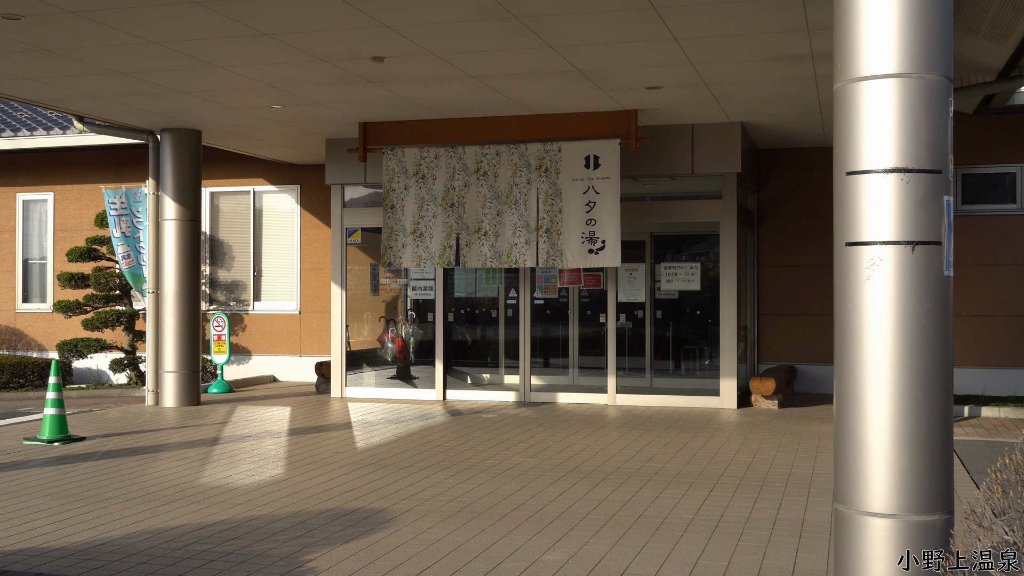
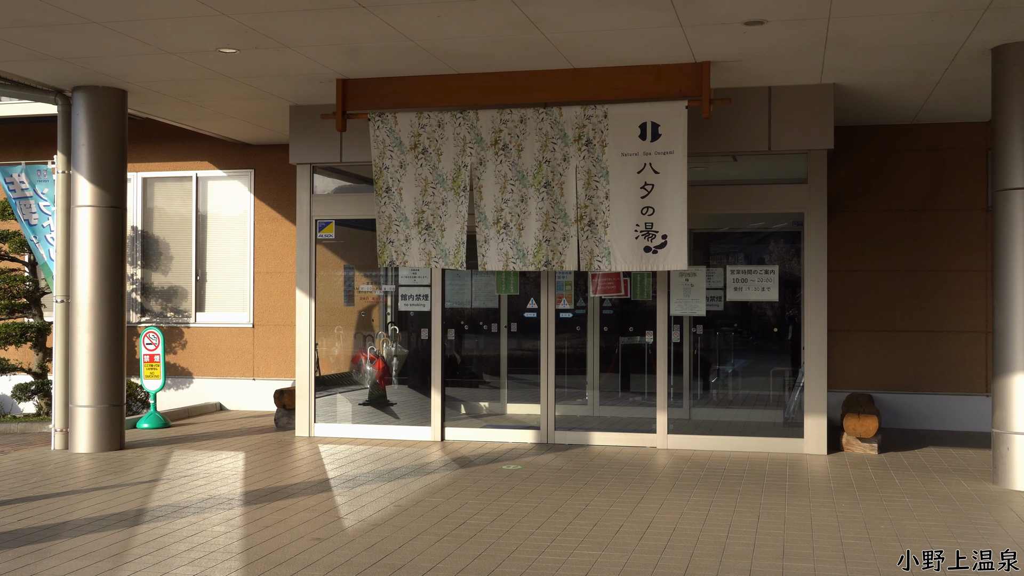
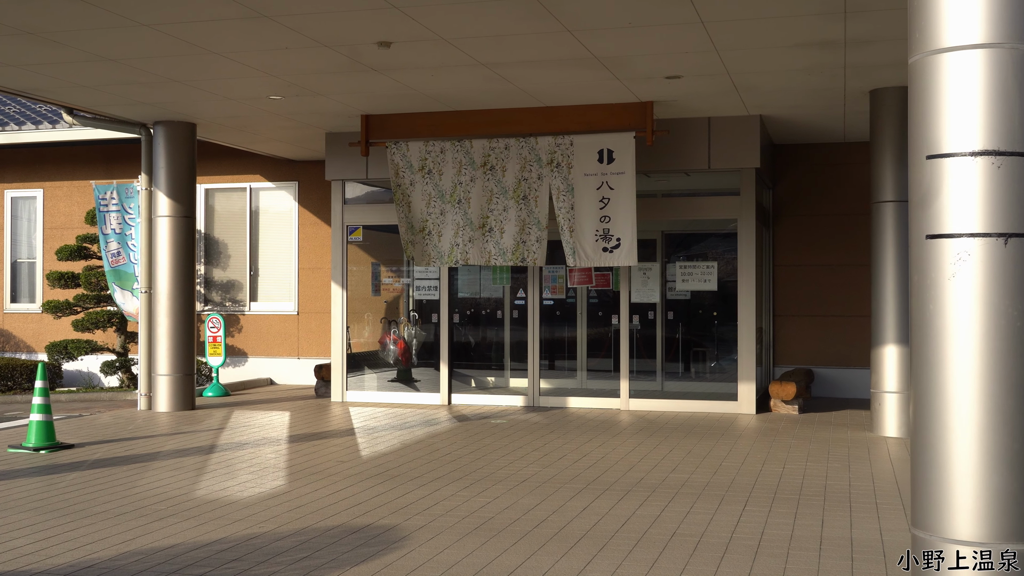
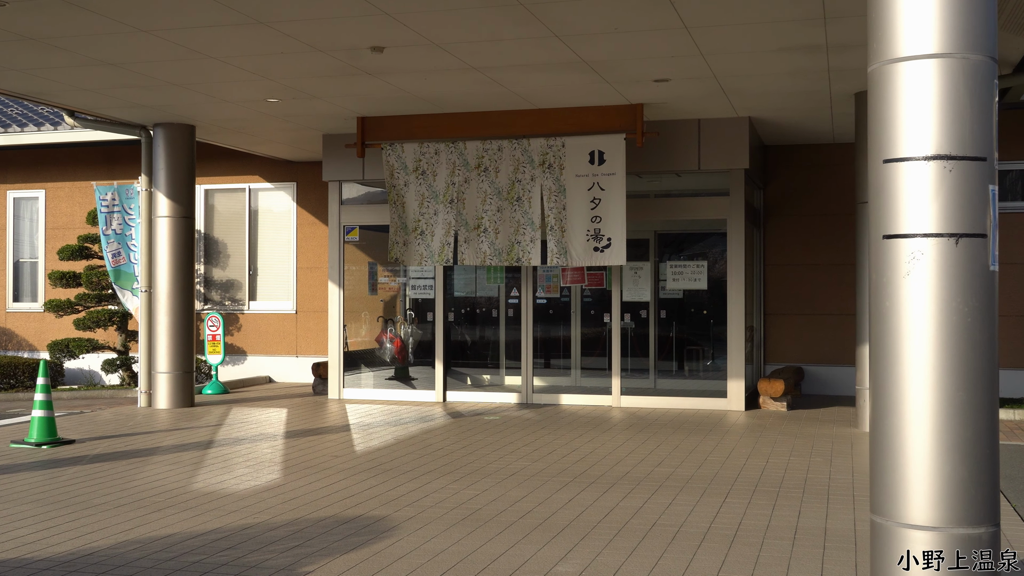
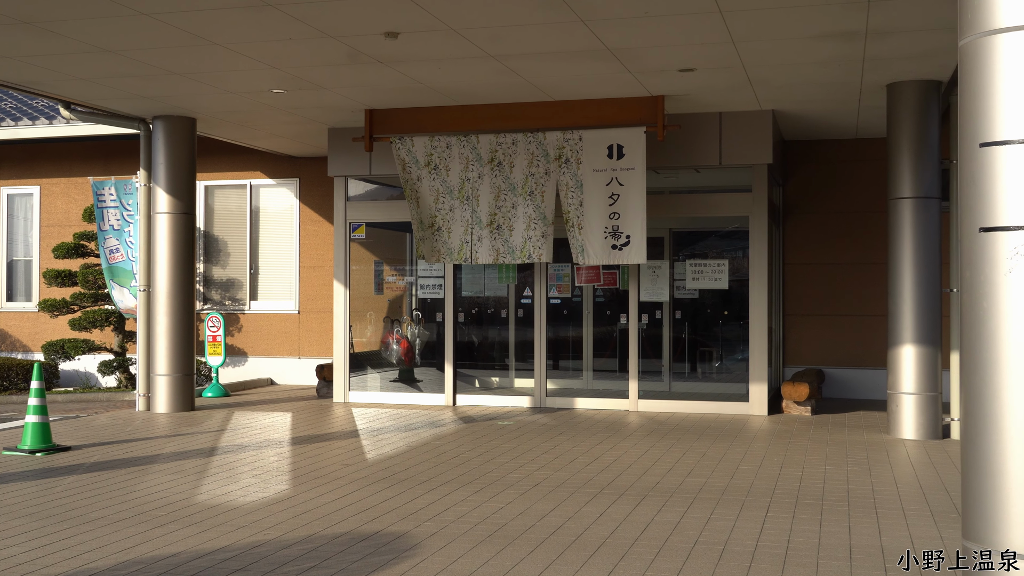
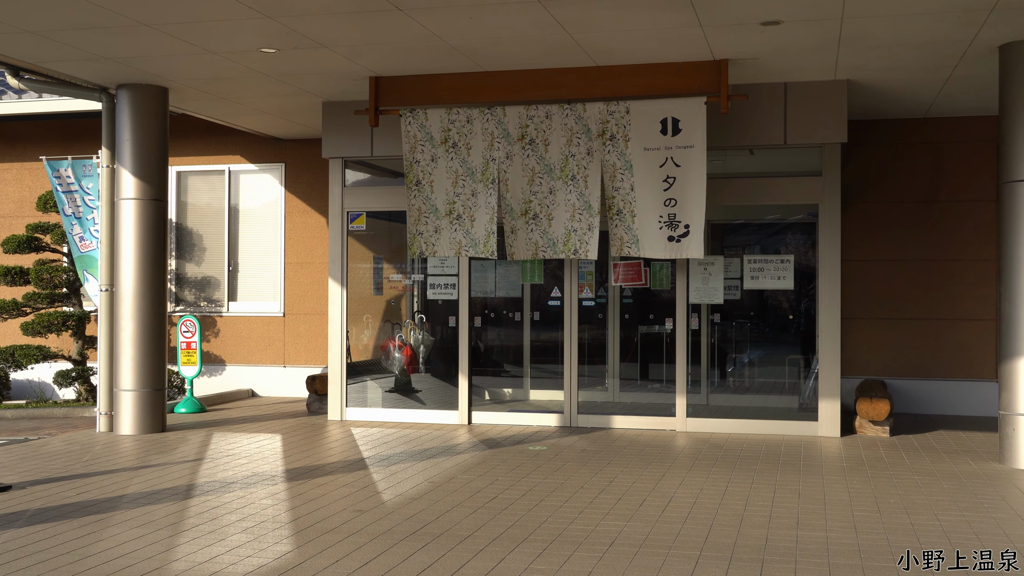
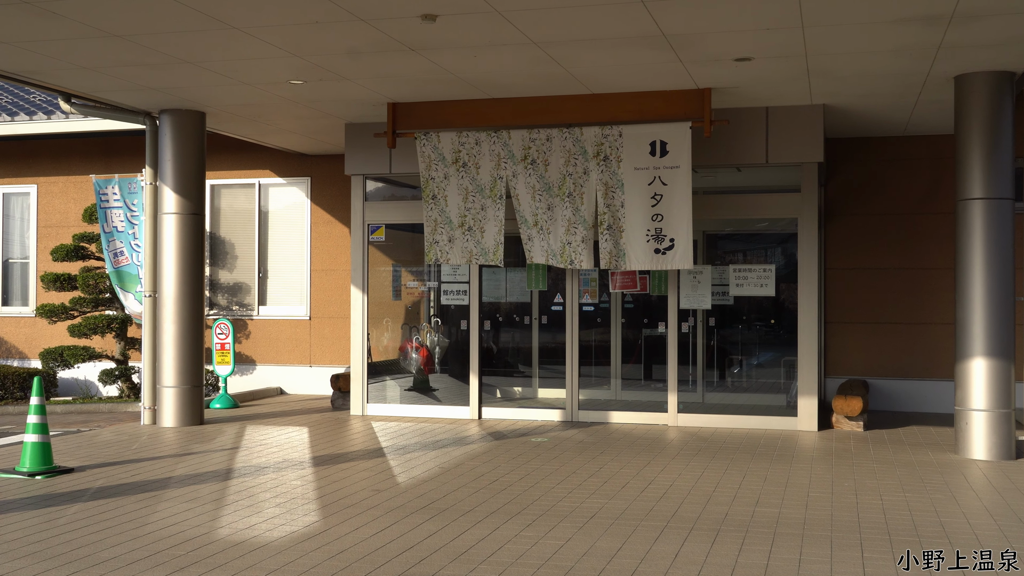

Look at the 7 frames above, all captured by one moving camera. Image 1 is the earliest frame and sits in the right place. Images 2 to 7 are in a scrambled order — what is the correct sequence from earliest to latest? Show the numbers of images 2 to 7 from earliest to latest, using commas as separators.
4, 3, 5, 7, 6, 2
